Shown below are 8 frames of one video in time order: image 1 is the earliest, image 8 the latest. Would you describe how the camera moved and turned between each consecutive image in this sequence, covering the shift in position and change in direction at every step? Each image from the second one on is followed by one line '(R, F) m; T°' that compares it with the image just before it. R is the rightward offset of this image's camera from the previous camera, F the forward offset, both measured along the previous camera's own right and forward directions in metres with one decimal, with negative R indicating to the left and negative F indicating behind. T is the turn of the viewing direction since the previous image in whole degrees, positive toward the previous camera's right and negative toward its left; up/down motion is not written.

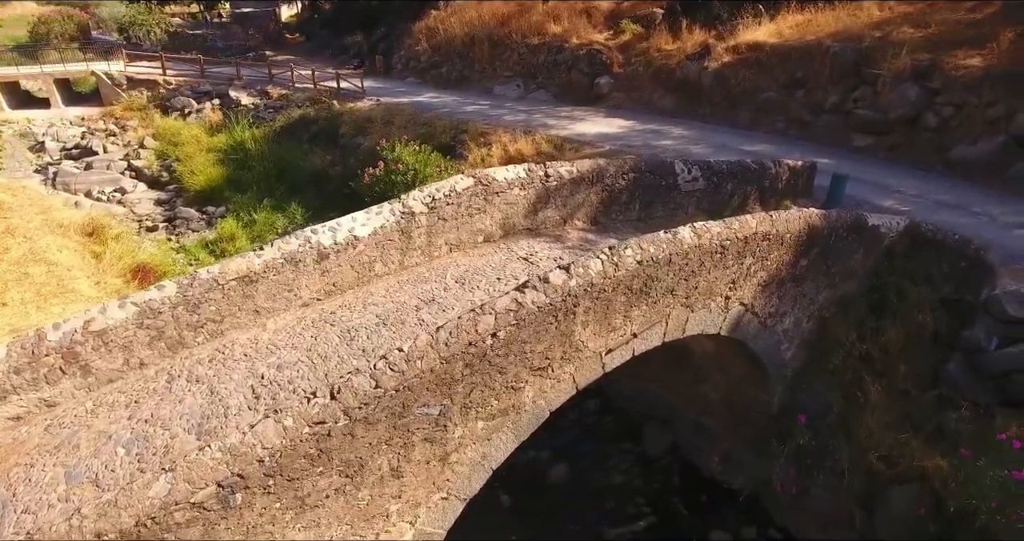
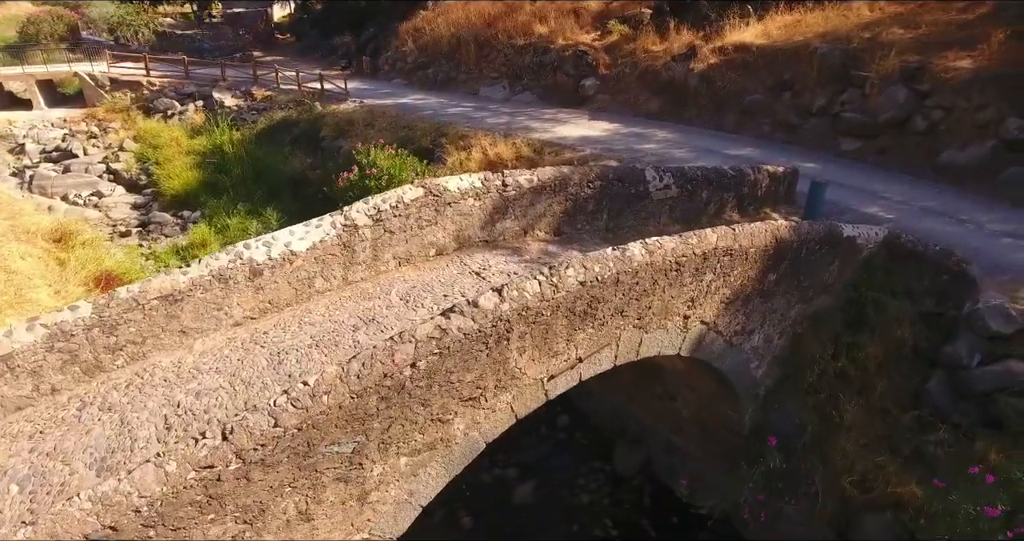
(+0.5, +0.3) m; 0°
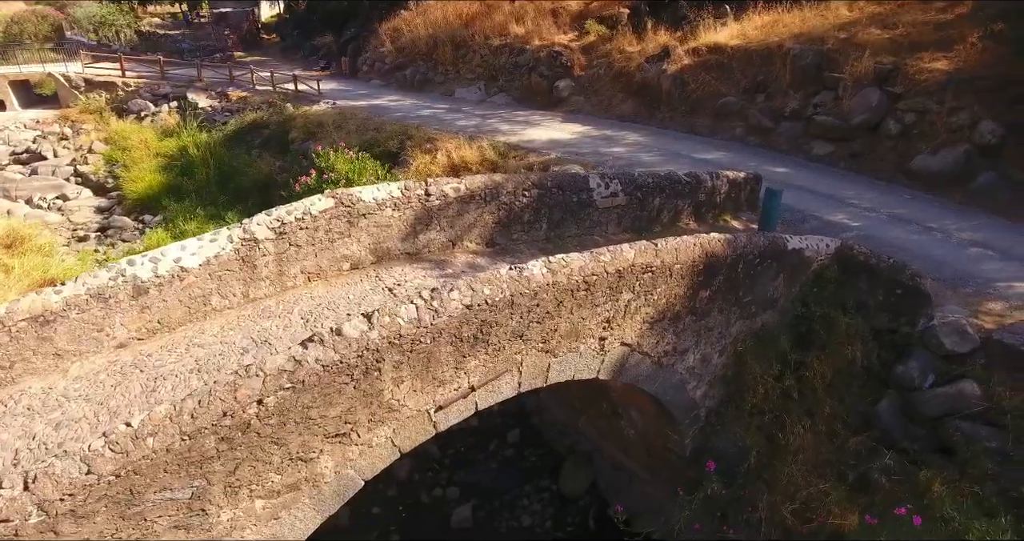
(+0.7, +0.3) m; 0°
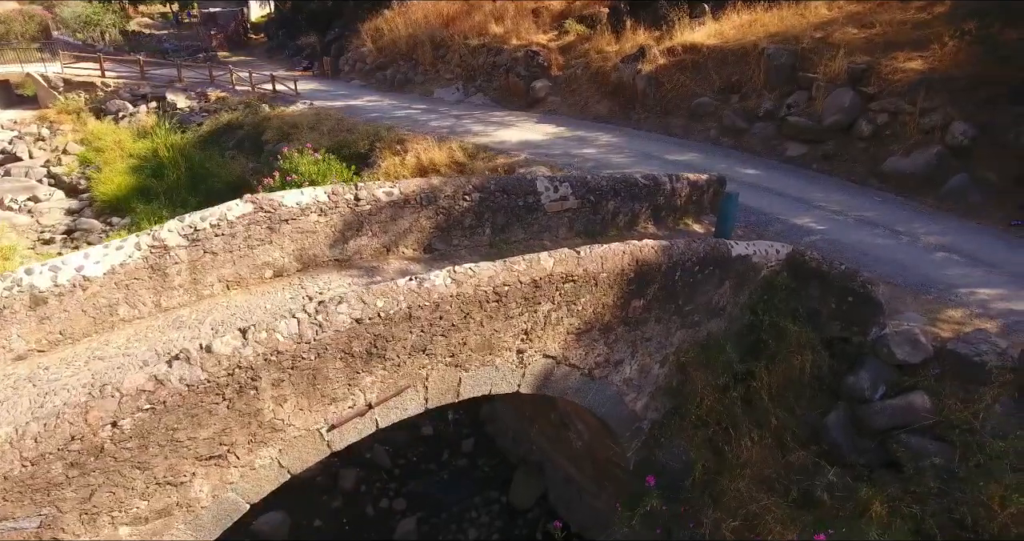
(+0.6, +0.2) m; 0°
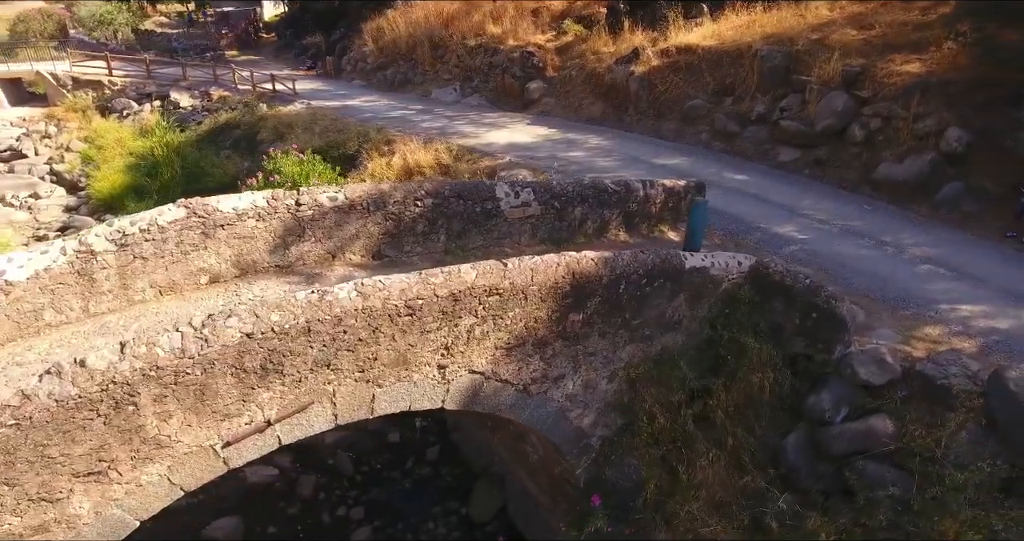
(+0.7, +0.2) m; -2°
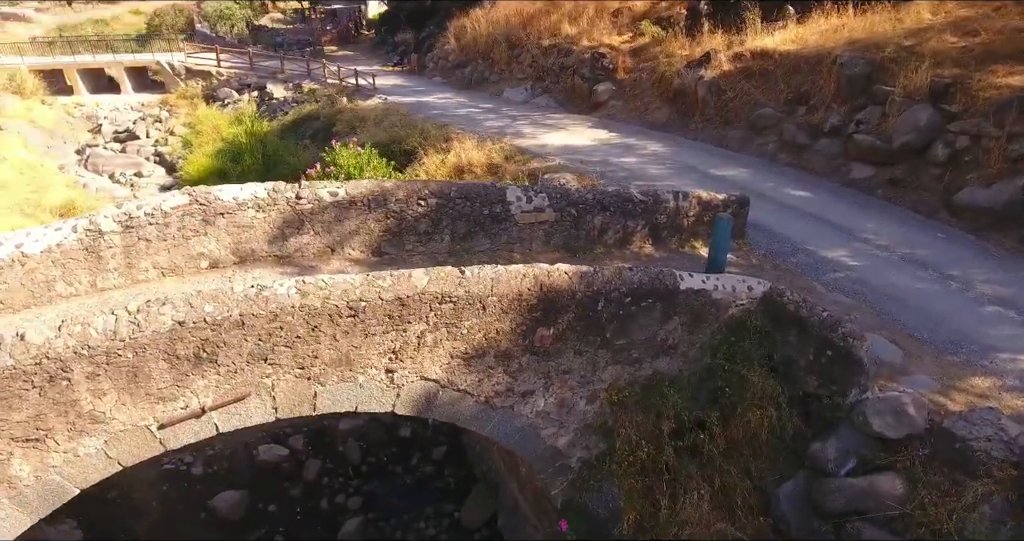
(+0.9, +0.2) m; -9°
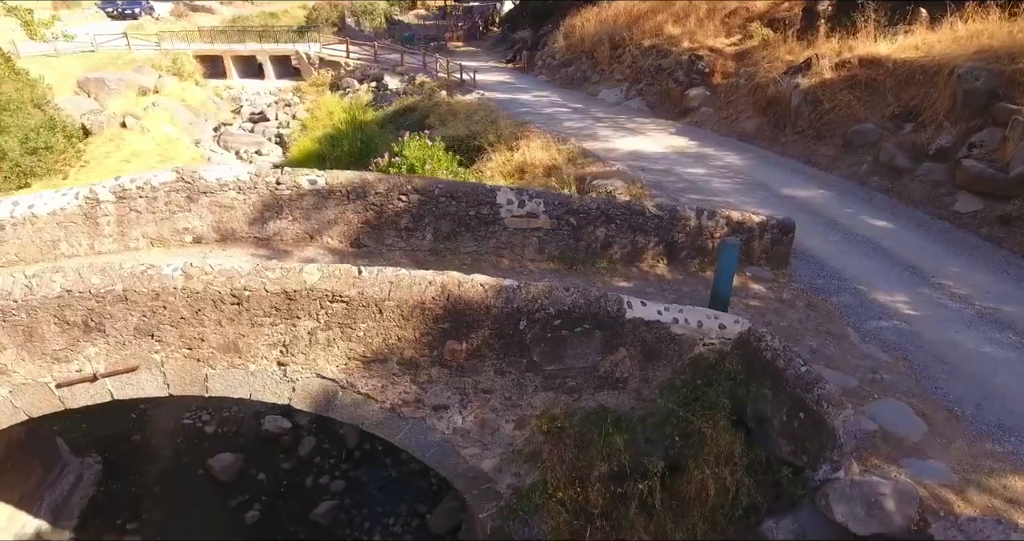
(+1.5, +0.5) m; -13°
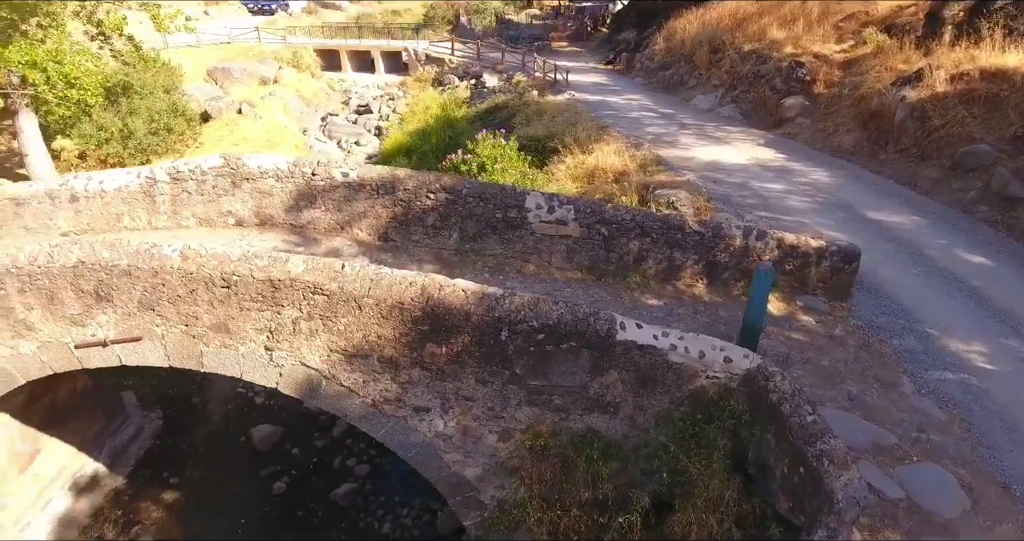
(+0.8, +0.2) m; -10°
